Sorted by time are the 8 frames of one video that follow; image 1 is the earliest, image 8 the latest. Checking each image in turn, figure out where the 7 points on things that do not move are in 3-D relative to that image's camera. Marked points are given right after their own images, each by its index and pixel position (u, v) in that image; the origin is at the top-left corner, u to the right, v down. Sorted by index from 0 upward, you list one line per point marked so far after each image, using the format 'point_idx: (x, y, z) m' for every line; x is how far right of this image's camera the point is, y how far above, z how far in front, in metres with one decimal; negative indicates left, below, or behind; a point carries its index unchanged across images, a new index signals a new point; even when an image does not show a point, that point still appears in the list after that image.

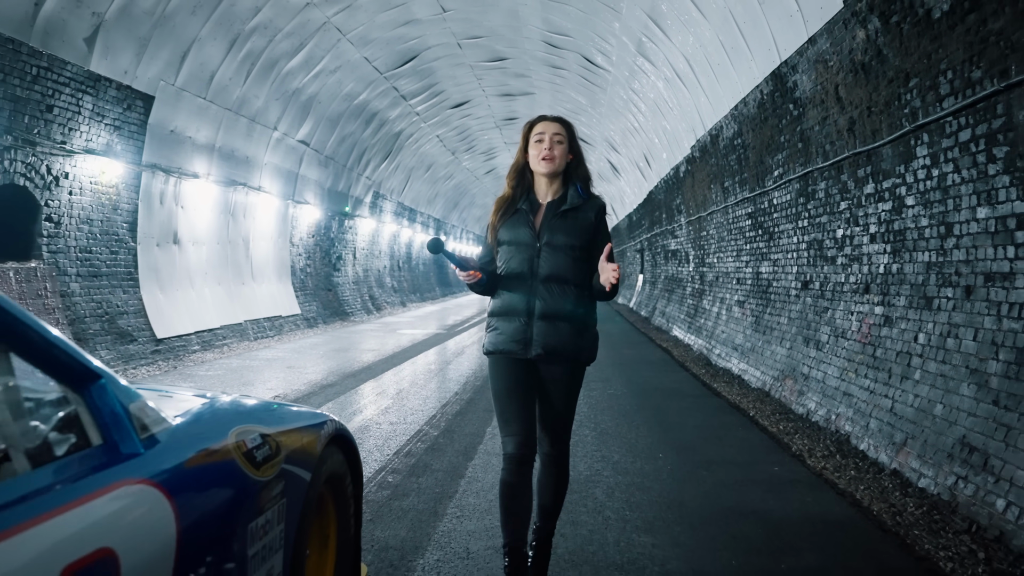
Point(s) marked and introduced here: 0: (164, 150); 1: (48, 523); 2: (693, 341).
0: (-4.2, +1.7, +11.2) m
1: (-0.6, -0.3, +1.2) m
2: (+2.7, -0.8, +13.7) m
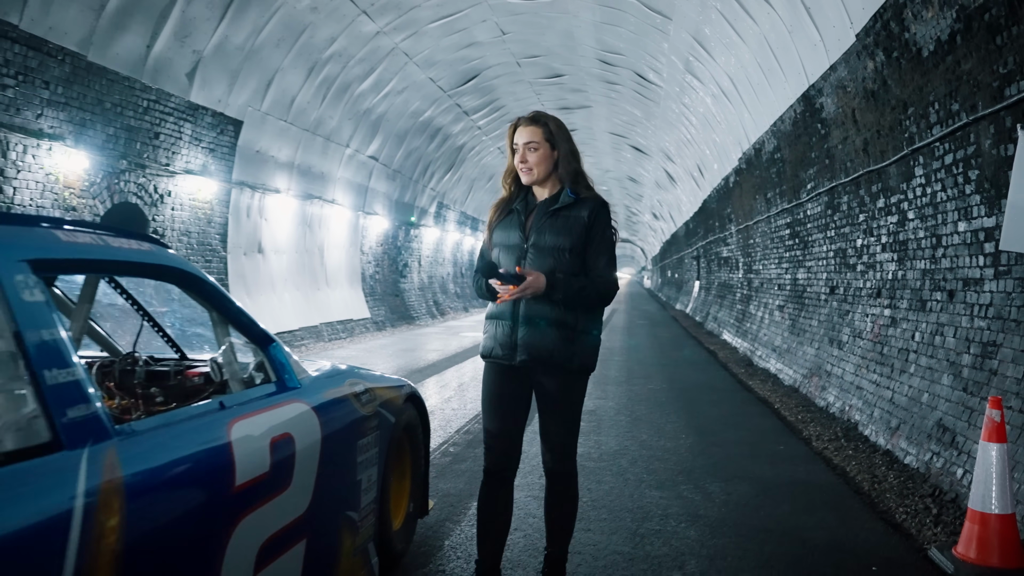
0: (-3.5, +1.6, +12.4) m
1: (-0.6, -0.3, +2.2) m
2: (+3.6, -0.9, +14.4) m
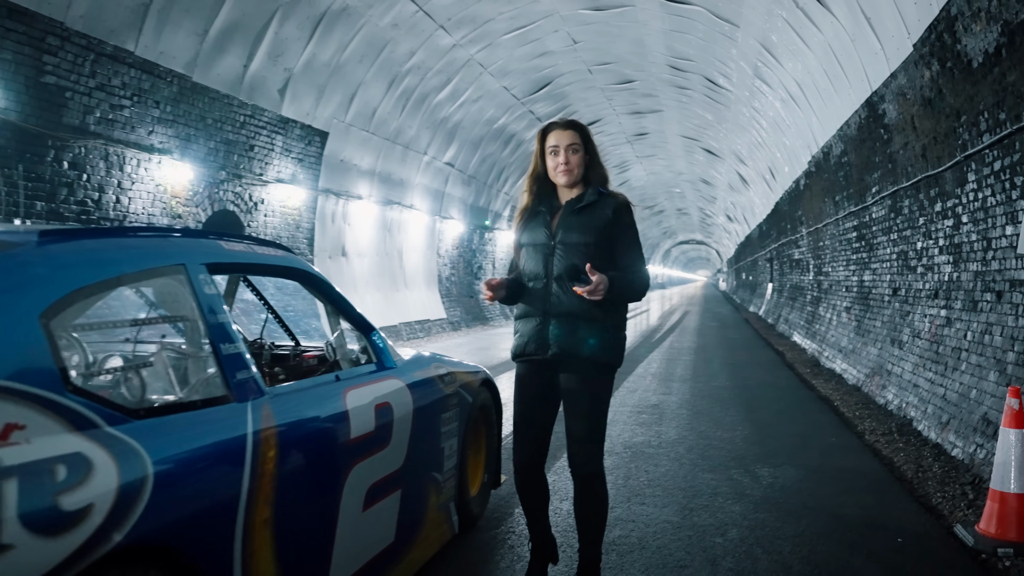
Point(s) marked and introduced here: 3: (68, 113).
0: (-2.5, +1.6, +13.2) m
1: (-0.4, -0.3, +2.7) m
2: (+4.7, -0.9, +14.6) m
3: (-3.6, +1.4, +7.5) m
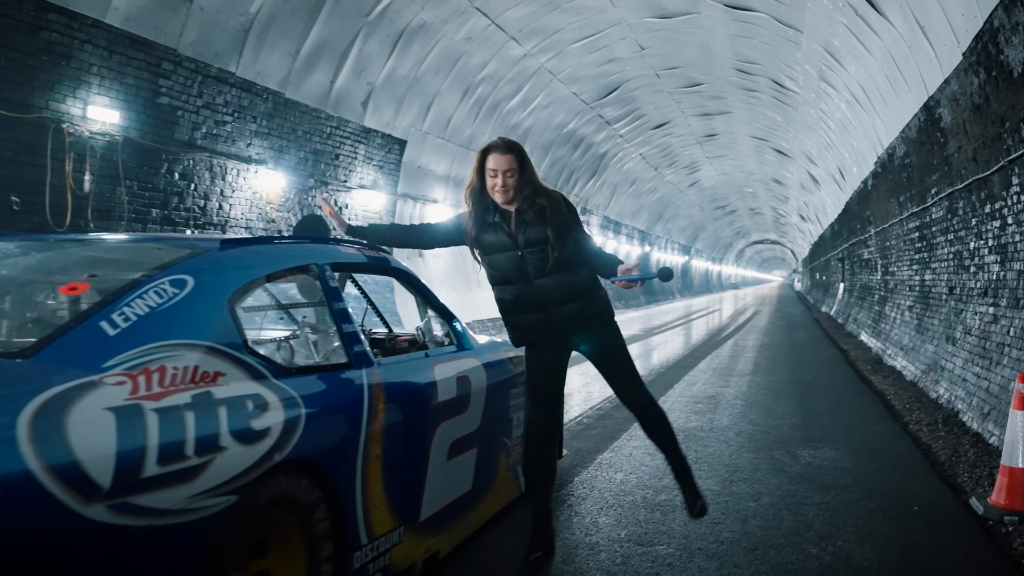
0: (-1.5, +1.6, +13.9) m
1: (-0.2, -0.3, +3.4) m
2: (+5.8, -0.9, +14.8) m
3: (-3.0, +1.4, +8.4) m
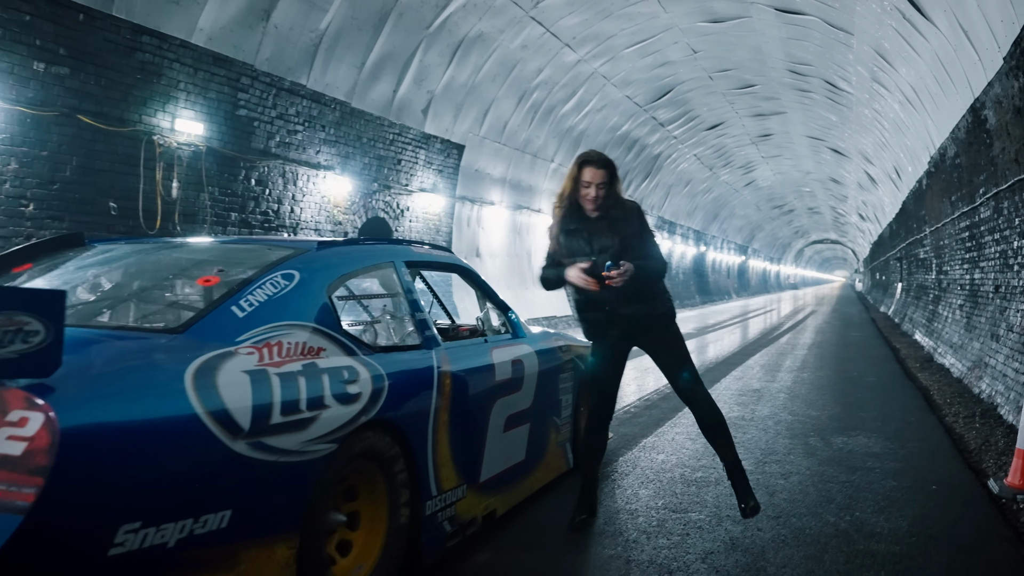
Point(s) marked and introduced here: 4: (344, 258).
0: (-0.6, +1.6, +14.5) m
1: (0.0, -0.3, +3.9) m
2: (+6.7, -0.9, +14.9) m
3: (-2.5, +1.5, +9.0) m
4: (-0.6, +0.1, +3.0) m
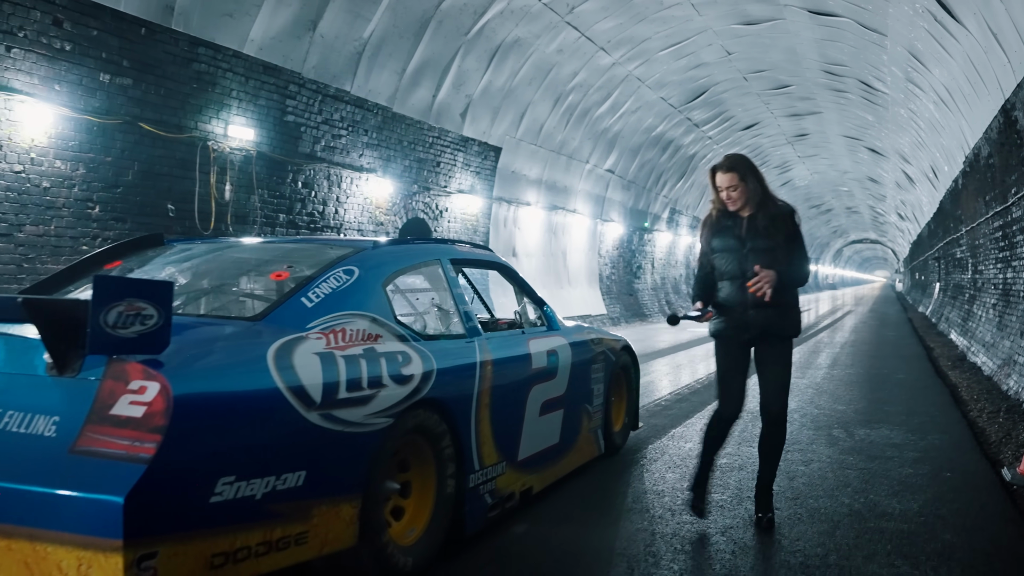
0: (-0.1, +1.6, +14.8) m
1: (+0.1, -0.2, +4.2) m
2: (+7.3, -0.9, +14.9) m
3: (-2.2, +1.5, +9.5) m
4: (-0.4, +0.1, +3.4) m
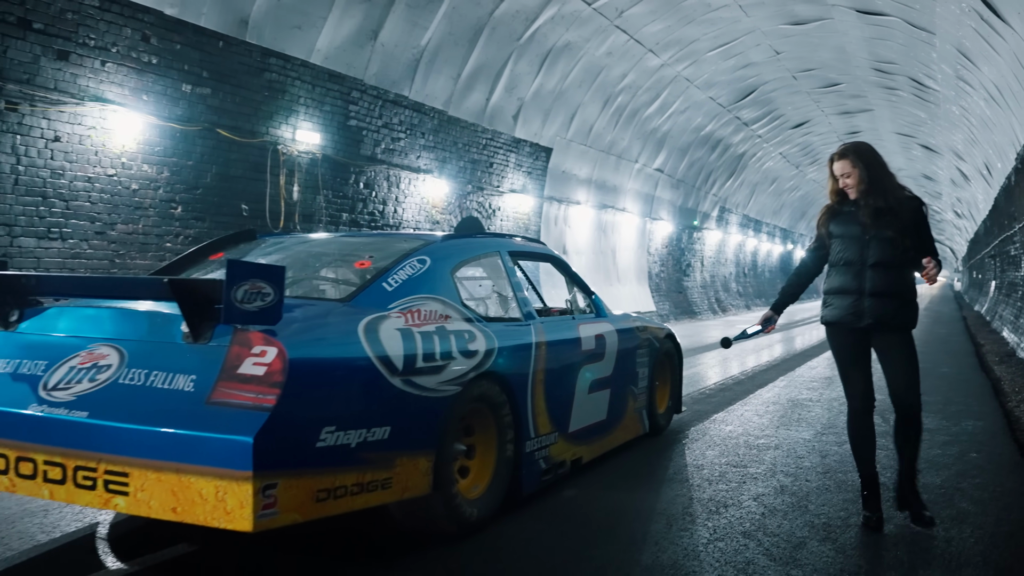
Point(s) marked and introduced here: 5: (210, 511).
0: (+0.8, +1.7, +15.2) m
1: (+0.4, -0.2, +4.6) m
2: (+8.1, -0.8, +14.9) m
3: (-1.6, +1.5, +10.0) m
4: (-0.2, +0.2, +3.8) m
5: (-0.8, -0.6, +2.4) m
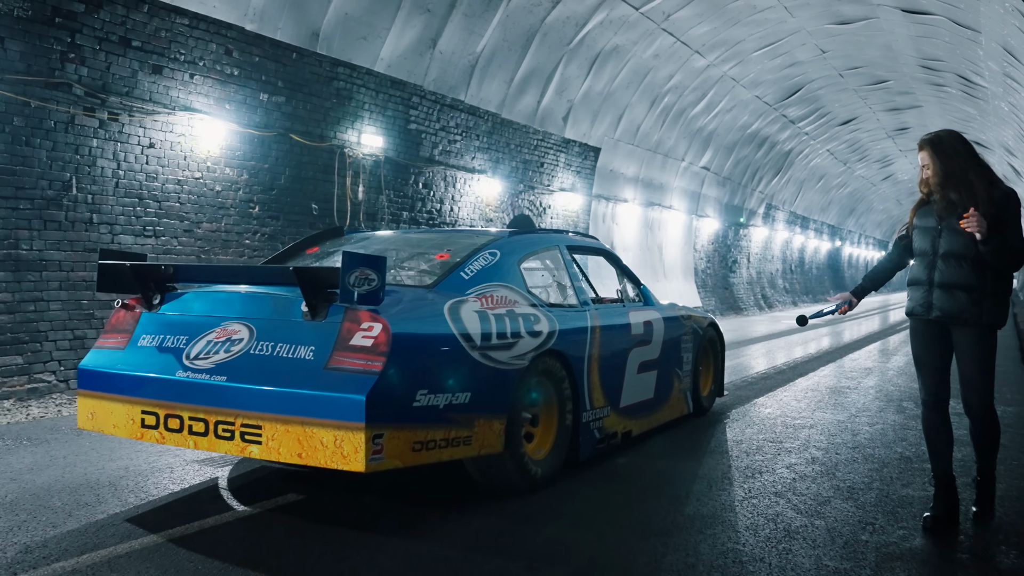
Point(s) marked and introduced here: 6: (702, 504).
0: (+1.6, +1.8, +15.7) m
1: (+0.7, -0.1, +5.1) m
2: (+9.0, -0.7, +15.0) m
3: (-1.0, +1.6, +10.6) m
4: (+0.1, +0.2, +4.3) m
5: (-0.6, -0.5, +3.0) m
6: (+0.8, -0.9, +3.8) m
